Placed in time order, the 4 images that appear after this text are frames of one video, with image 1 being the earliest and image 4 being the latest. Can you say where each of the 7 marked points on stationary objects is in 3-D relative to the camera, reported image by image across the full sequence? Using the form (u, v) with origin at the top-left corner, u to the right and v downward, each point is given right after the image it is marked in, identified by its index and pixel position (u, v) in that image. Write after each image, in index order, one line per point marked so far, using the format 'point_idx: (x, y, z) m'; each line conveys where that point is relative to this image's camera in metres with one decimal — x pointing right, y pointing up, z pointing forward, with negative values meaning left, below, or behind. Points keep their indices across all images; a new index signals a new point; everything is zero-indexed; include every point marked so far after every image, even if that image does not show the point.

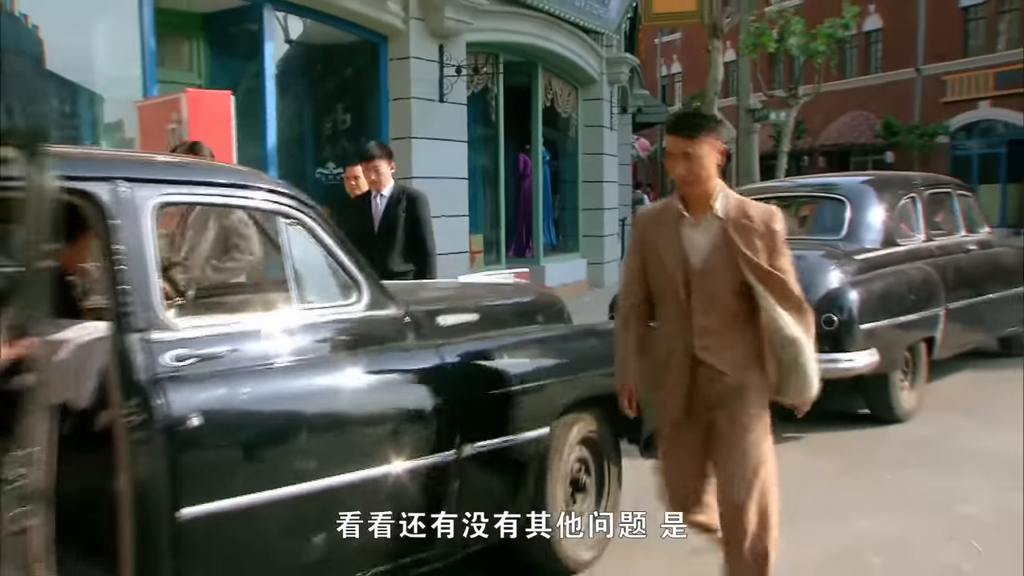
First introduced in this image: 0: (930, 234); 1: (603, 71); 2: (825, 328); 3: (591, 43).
0: (+3.0, +0.4, +7.4) m
1: (+1.2, +2.8, +13.7) m
2: (+1.8, -0.2, +5.8) m
3: (+1.0, +3.2, +13.4) m
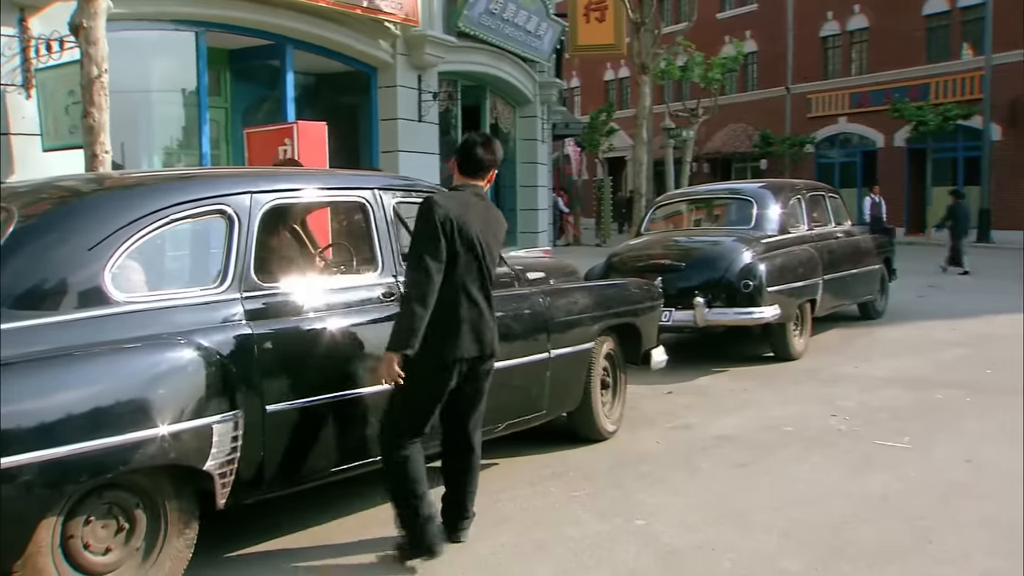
0: (+2.9, +0.6, +10.2) m
1: (+0.4, +3.0, +16.2) m
2: (+1.9, 0.0, +8.5) m
3: (+0.2, +3.3, +15.9) m
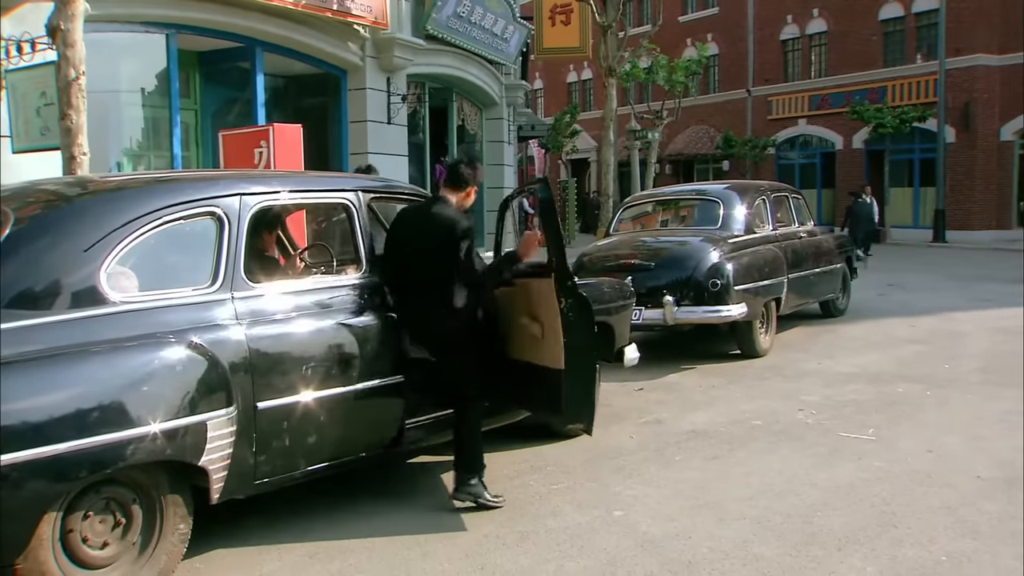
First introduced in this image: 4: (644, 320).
0: (+2.6, +0.6, +10.4) m
1: (-0.1, +3.0, +16.4) m
2: (+1.6, 0.0, +8.7) m
3: (-0.3, +3.3, +16.1) m
4: (+1.1, -0.3, +8.8) m
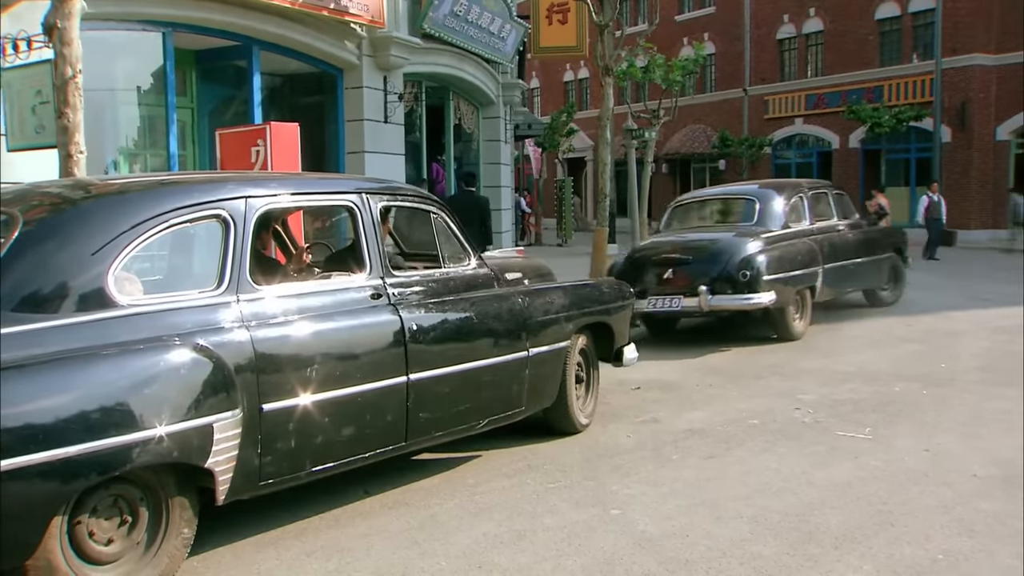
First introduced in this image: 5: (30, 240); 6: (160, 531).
0: (+2.6, +0.6, +10.4) m
1: (-0.2, +3.0, +16.4) m
2: (+1.6, 0.0, +8.7) m
3: (-0.3, +3.3, +16.1) m
4: (+1.1, -0.3, +8.8) m
5: (-1.6, +0.2, +3.5) m
6: (-1.3, -0.9, +3.7) m
